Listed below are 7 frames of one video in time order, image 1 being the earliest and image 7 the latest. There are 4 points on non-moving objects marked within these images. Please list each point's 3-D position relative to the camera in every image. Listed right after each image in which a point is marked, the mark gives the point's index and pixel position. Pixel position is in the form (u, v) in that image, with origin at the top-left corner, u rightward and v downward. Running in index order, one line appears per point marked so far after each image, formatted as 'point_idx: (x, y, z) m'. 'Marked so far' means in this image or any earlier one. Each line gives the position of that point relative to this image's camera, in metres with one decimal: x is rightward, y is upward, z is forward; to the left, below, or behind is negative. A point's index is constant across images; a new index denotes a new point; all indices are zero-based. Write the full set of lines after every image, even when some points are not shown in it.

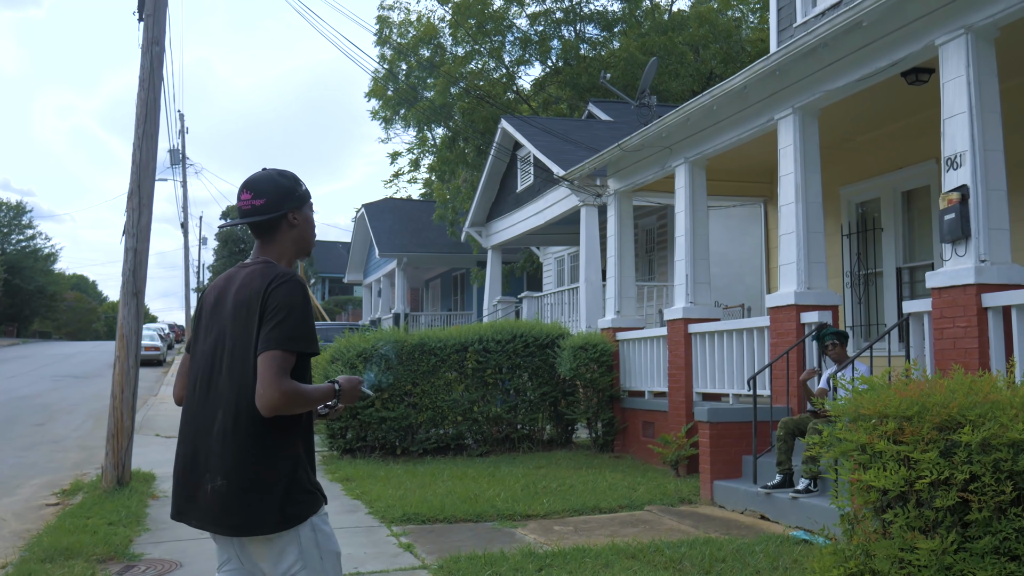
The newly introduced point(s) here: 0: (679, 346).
0: (+1.9, -0.6, +9.9) m
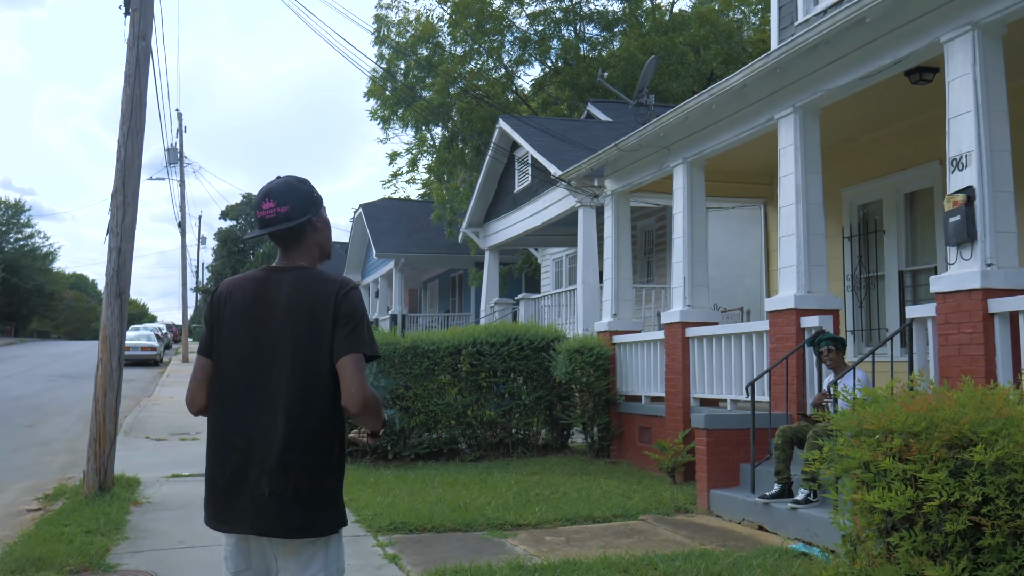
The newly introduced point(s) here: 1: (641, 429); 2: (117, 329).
0: (+1.8, -0.7, +9.7) m
1: (+1.5, -1.7, +10.6) m
2: (-3.7, -0.4, +8.4) m
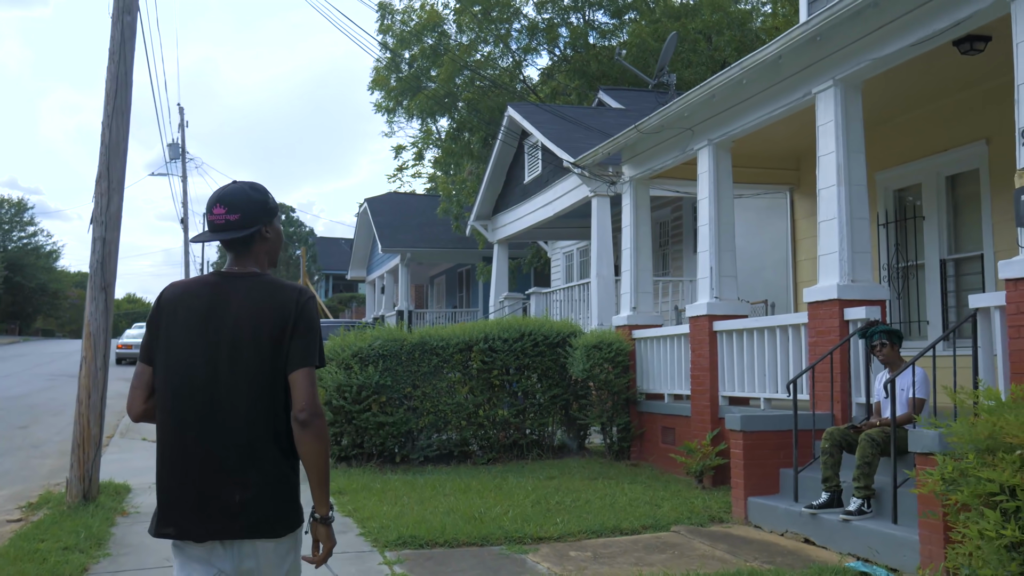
0: (+1.9, -0.6, +9.0) m
1: (+1.7, -1.6, +10.0) m
2: (-3.6, -0.3, +7.8) m
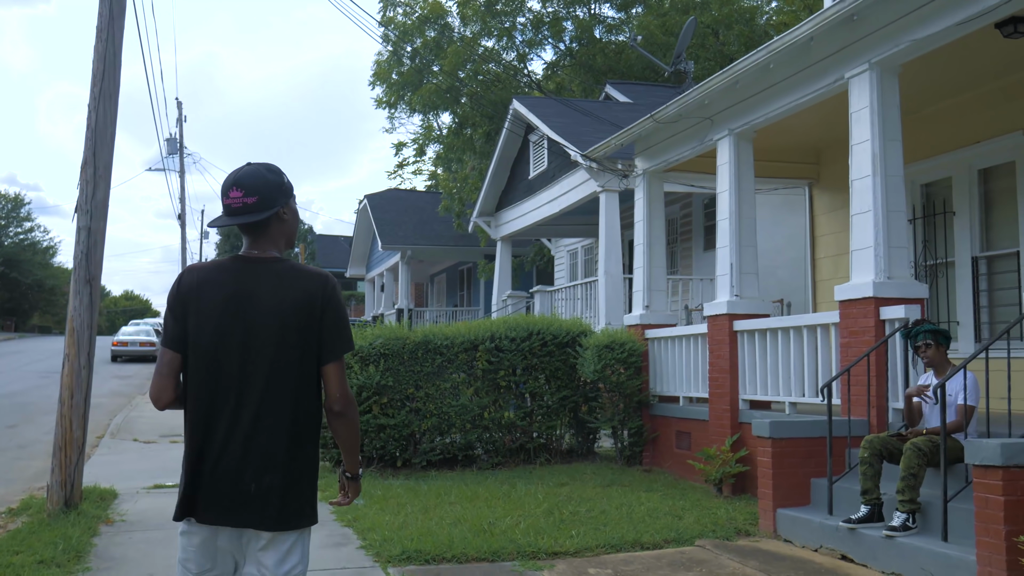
0: (+2.0, -0.6, +8.6) m
1: (+1.8, -1.6, +9.5) m
2: (-3.5, -0.3, +7.3) m
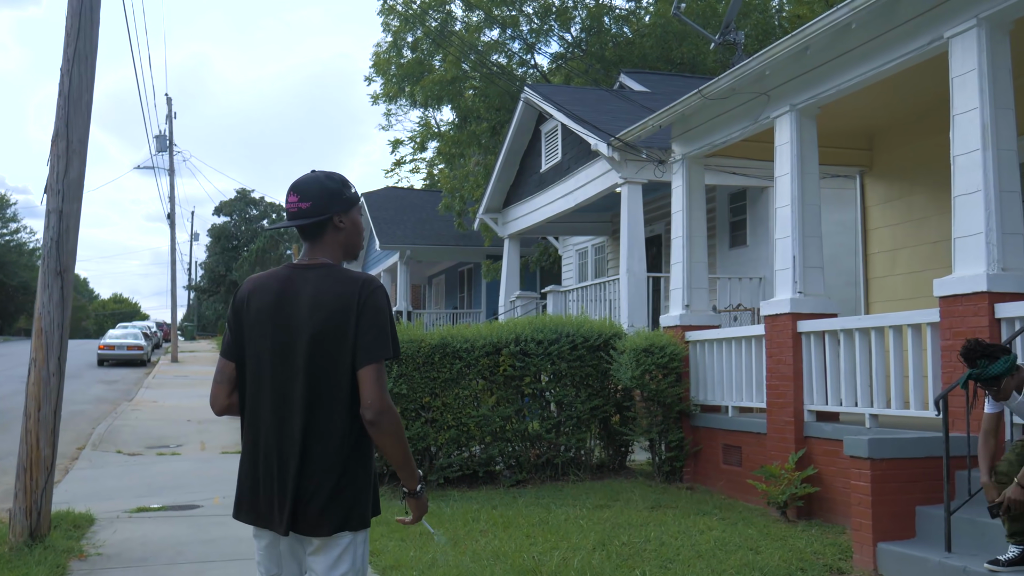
0: (+2.3, -0.5, +7.6) m
1: (+2.1, -1.5, +8.5) m
2: (-3.2, -0.2, +6.3) m
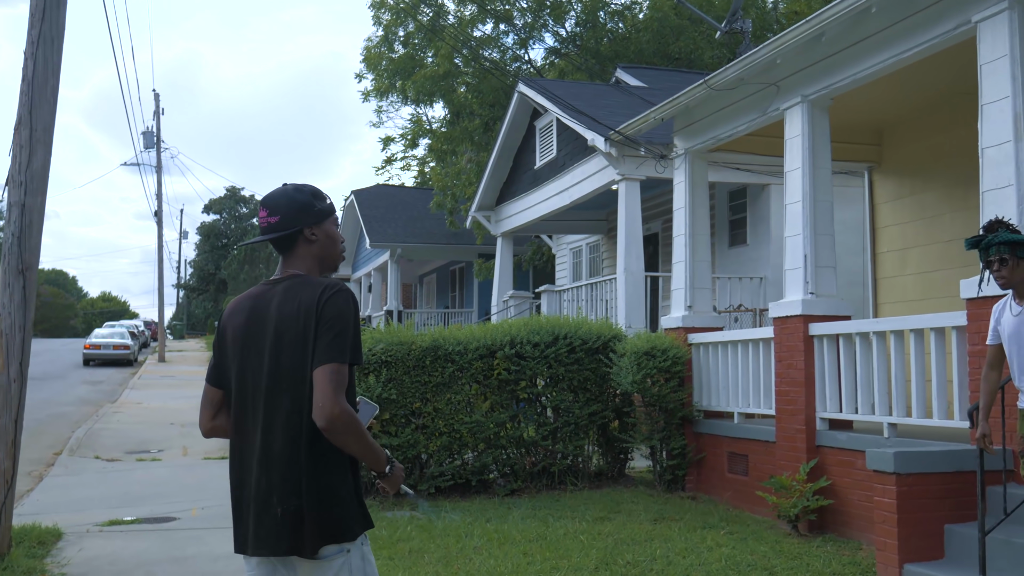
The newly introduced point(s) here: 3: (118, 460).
0: (+2.3, -0.5, +7.2) m
1: (+2.0, -1.5, +8.1) m
2: (-3.2, -0.2, +5.8) m
3: (-5.3, -2.3, +12.1) m
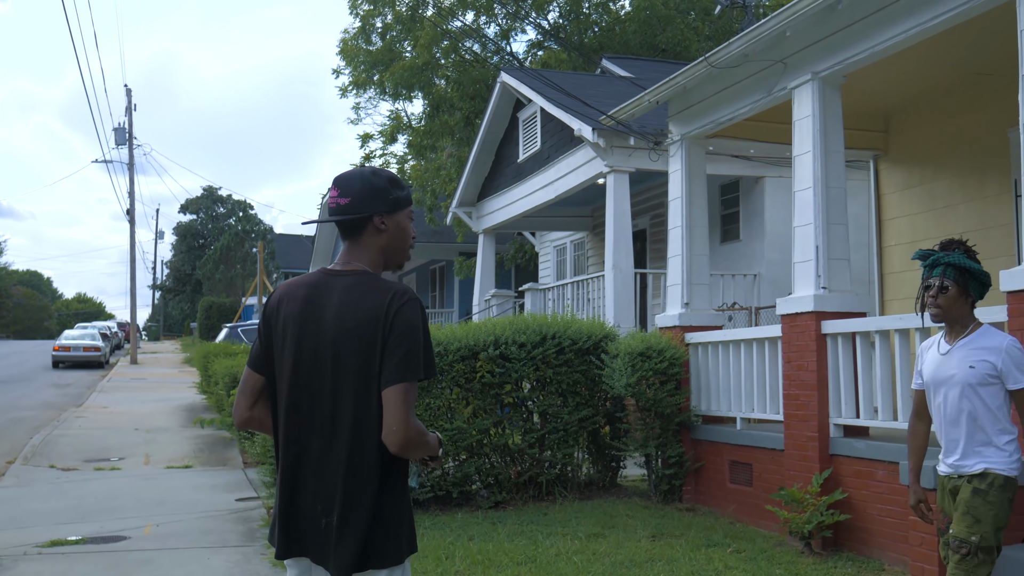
0: (+2.2, -0.5, +6.6) m
1: (+1.9, -1.5, +7.5) m
2: (-3.3, -0.2, +5.1) m
3: (-5.6, -2.3, +11.3) m
